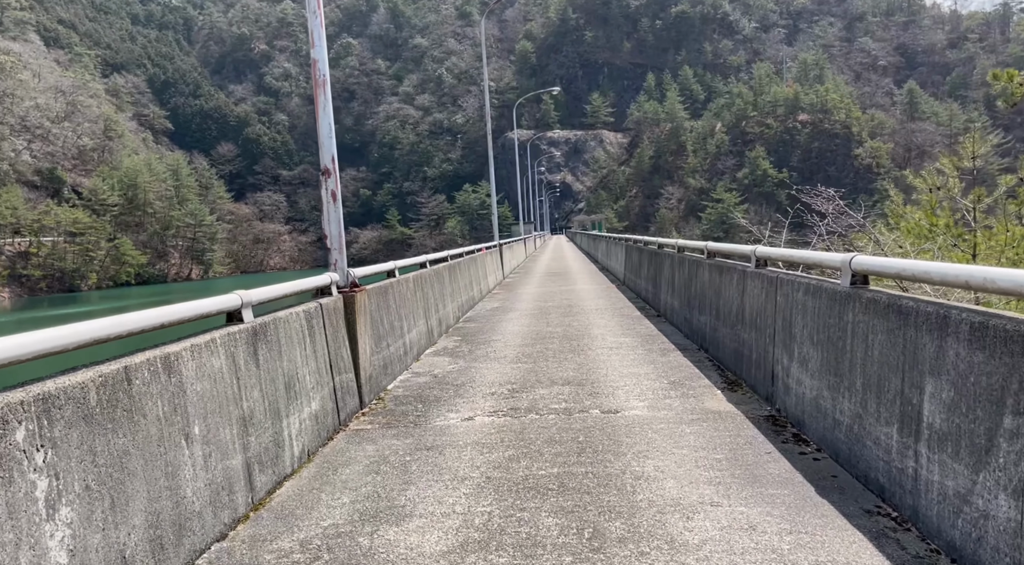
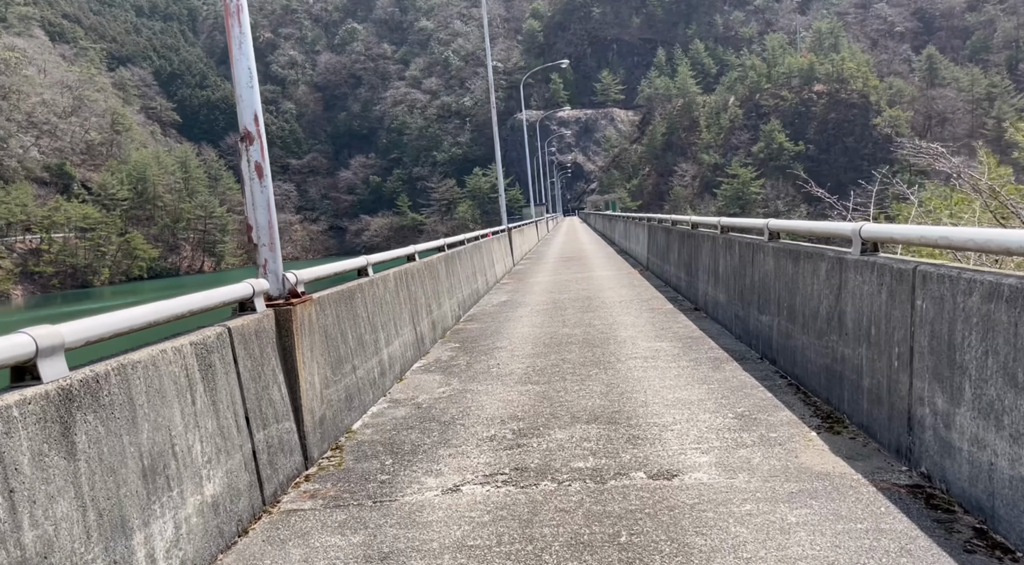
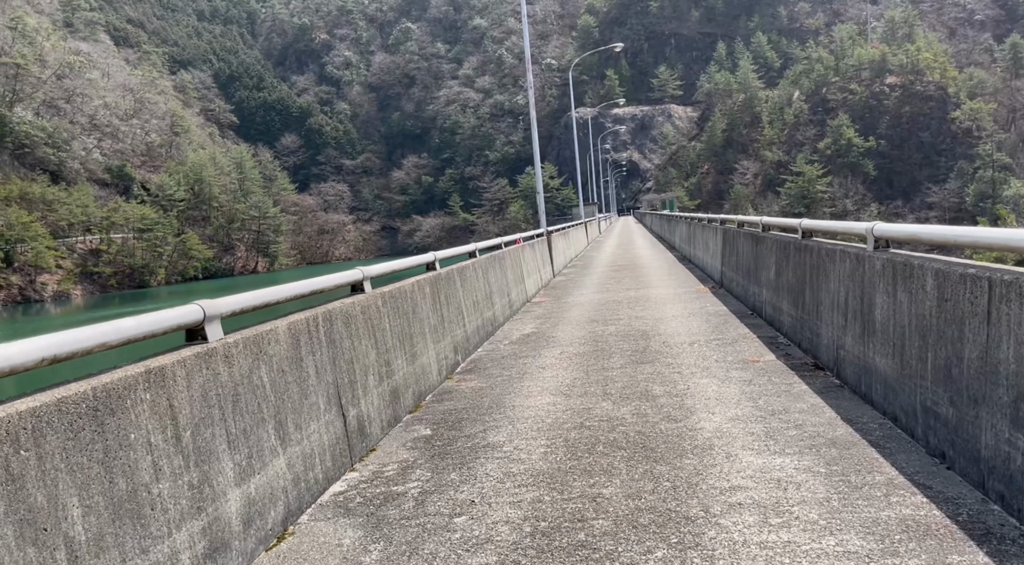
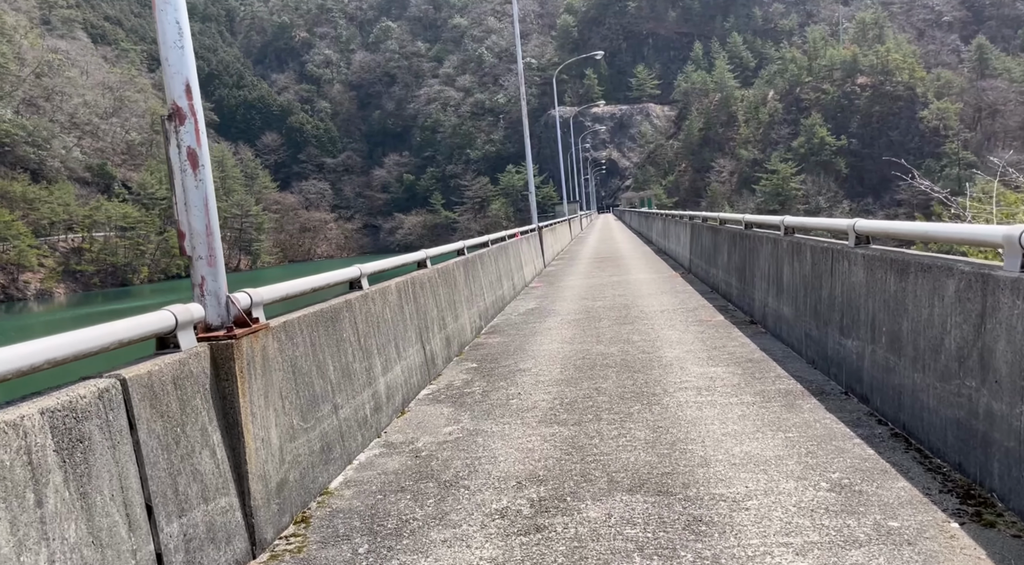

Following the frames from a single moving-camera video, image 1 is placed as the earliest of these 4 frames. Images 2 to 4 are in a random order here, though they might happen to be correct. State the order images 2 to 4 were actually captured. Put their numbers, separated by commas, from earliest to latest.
2, 4, 3
